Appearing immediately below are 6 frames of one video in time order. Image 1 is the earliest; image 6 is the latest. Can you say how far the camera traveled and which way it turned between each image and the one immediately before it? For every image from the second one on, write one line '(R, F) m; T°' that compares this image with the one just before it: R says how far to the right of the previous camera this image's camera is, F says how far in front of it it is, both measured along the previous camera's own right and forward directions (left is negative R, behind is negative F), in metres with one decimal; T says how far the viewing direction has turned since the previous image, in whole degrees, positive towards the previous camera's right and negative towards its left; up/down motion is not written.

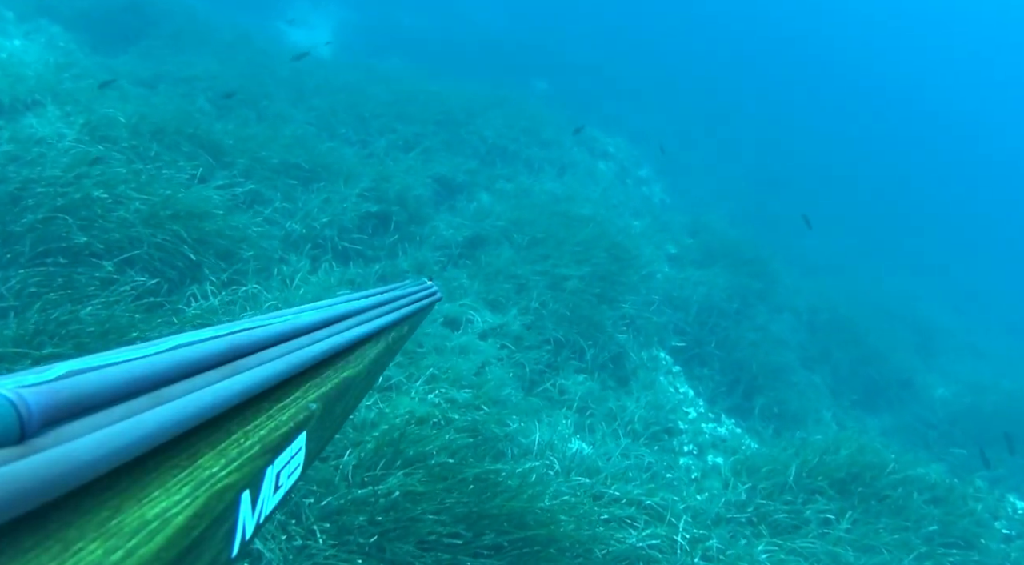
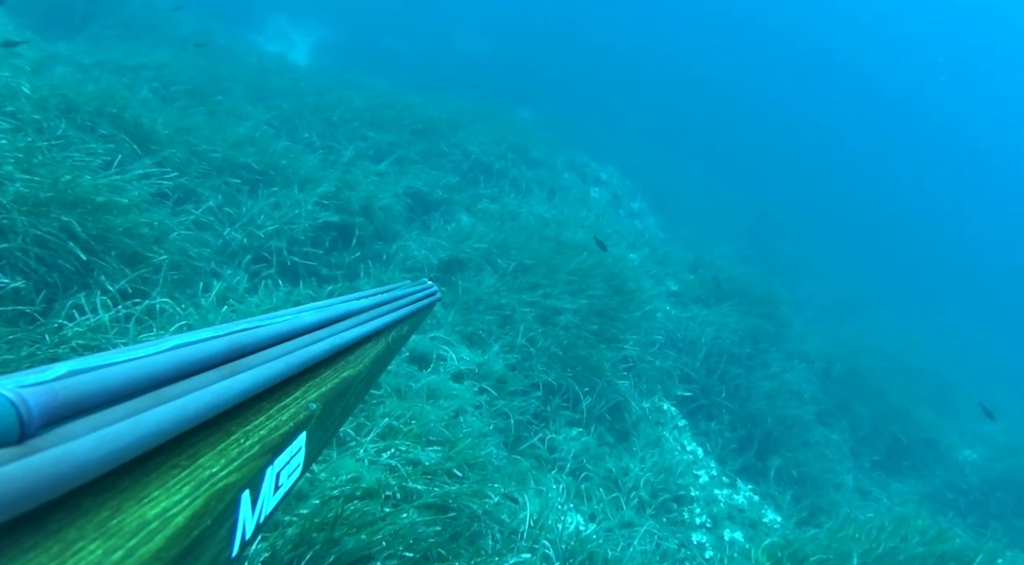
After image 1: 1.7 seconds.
(0.0, +1.0) m; +2°
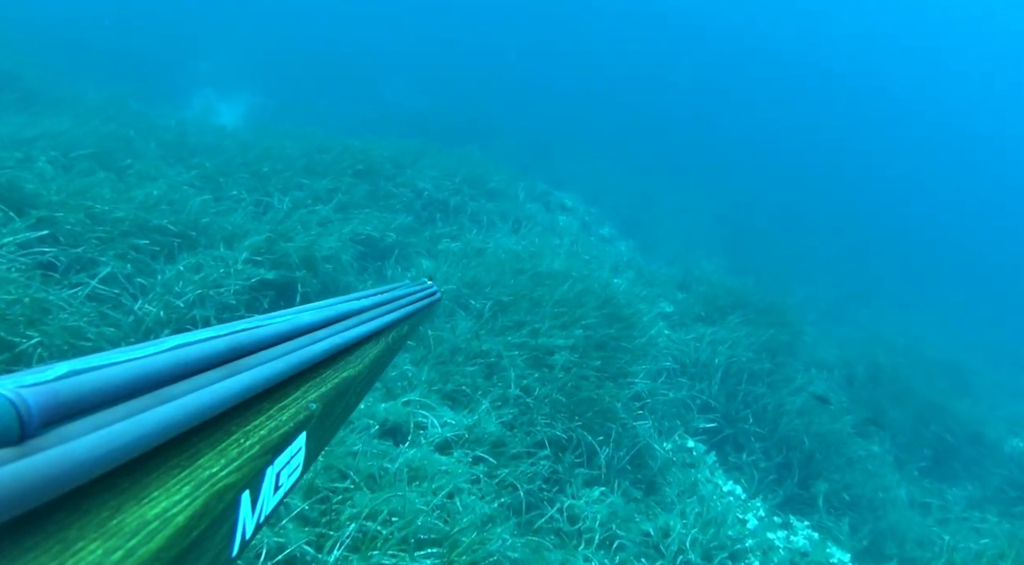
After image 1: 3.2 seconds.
(-0.1, +0.9) m; +3°
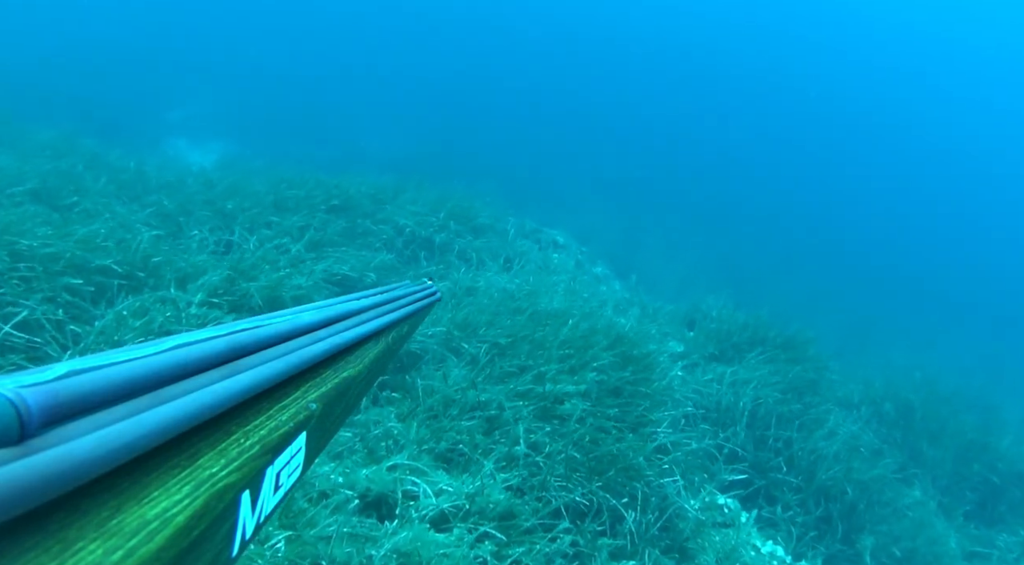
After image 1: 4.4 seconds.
(-0.1, +0.6) m; +2°
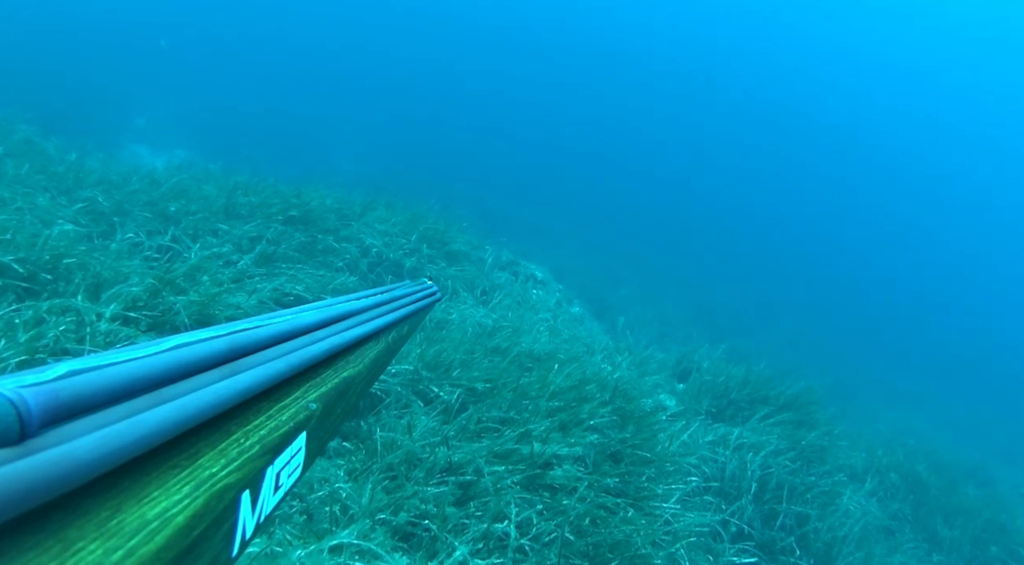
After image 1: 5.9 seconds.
(-0.1, +0.7) m; +3°
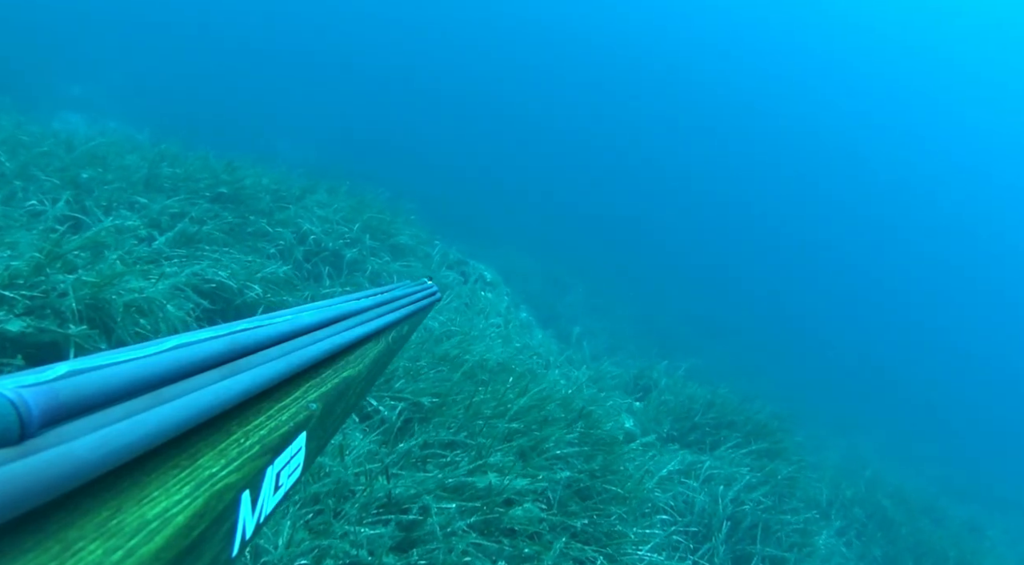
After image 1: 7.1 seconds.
(-0.1, +0.5) m; +5°
